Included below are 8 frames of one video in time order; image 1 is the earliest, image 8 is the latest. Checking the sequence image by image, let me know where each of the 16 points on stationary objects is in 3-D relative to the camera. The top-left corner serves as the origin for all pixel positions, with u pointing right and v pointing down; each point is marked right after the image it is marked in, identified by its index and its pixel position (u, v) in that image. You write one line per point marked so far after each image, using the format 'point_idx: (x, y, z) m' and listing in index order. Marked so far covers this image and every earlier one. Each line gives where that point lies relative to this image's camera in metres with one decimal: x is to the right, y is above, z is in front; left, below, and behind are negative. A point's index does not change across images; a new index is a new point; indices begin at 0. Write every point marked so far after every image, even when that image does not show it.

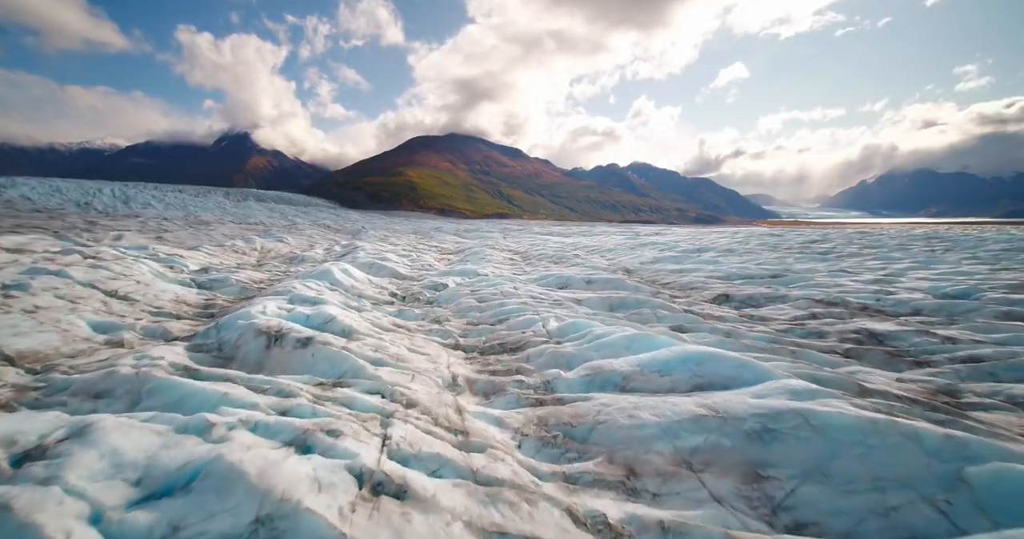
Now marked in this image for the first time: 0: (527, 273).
0: (+0.4, -0.2, +12.2) m
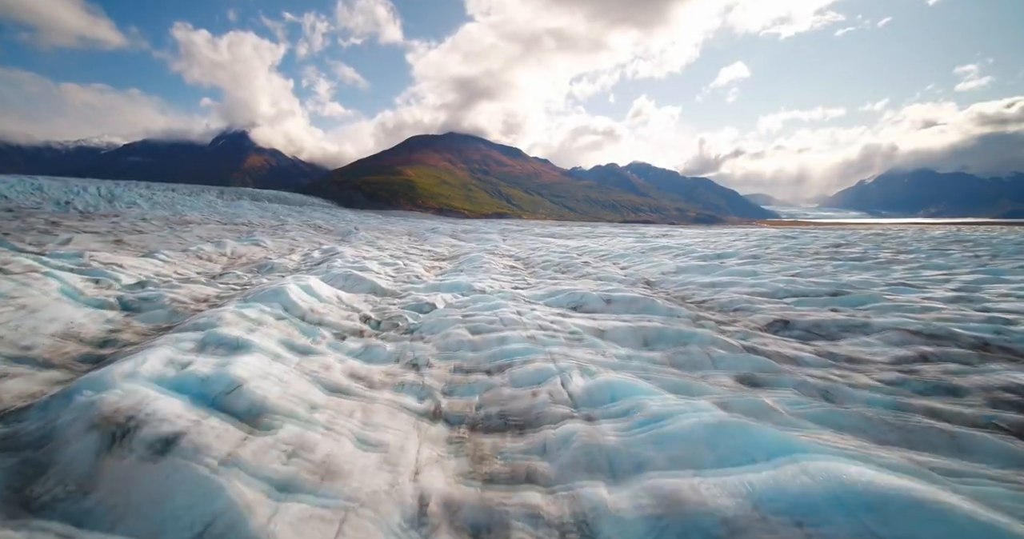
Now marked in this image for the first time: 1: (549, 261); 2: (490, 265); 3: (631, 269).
0: (+0.5, -0.5, +10.3) m
1: (+1.4, +0.3, +15.9) m
2: (-0.8, +0.1, +14.4) m
3: (+3.8, -0.1, +13.7) m
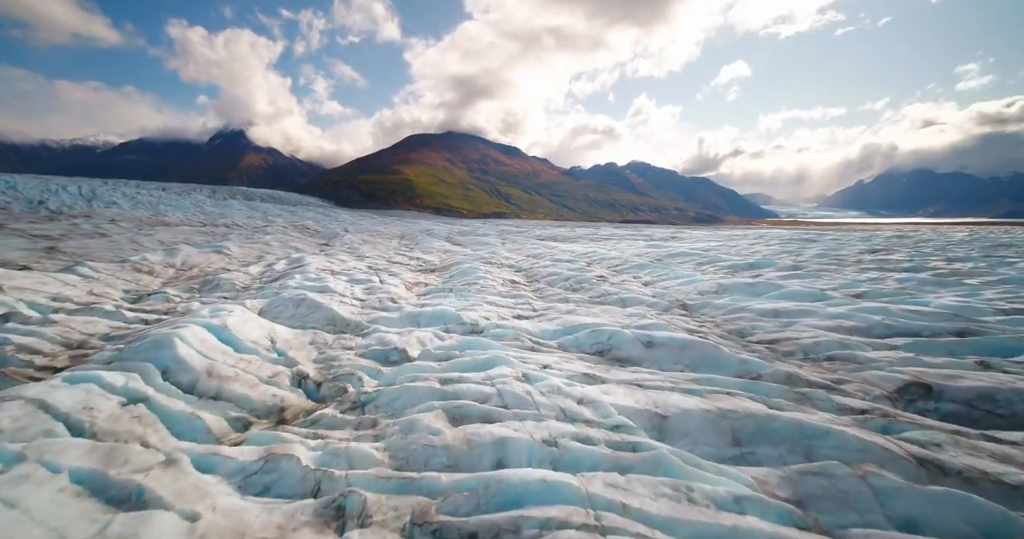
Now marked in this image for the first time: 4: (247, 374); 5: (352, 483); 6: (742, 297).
0: (+0.5, -1.0, +7.8) m
1: (+1.4, -0.2, +13.4) m
2: (-0.8, -0.4, +11.9) m
3: (+3.8, -0.5, +11.2) m
4: (-3.1, -1.3, +5.0) m
5: (-1.2, -1.6, +3.2) m
6: (+5.2, -0.6, +9.6) m
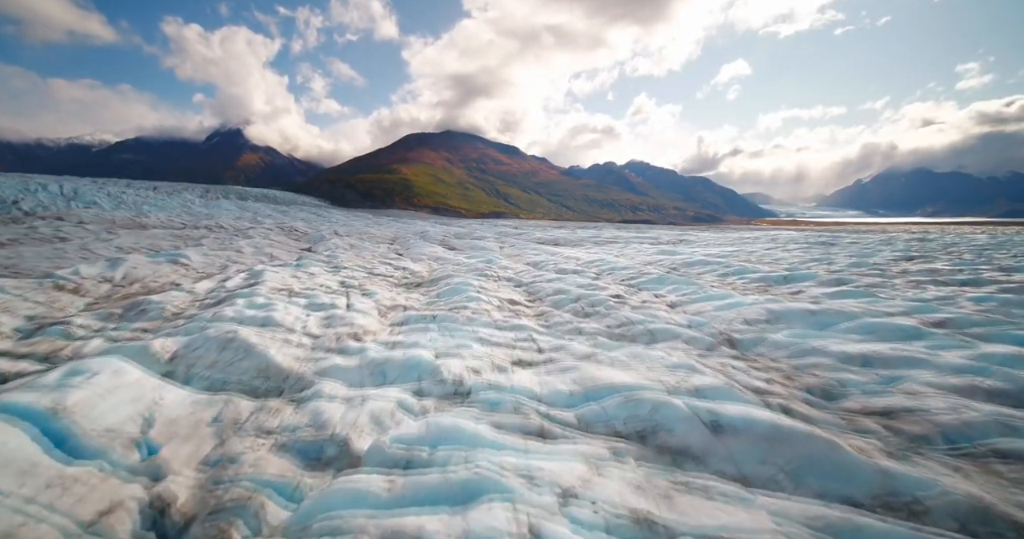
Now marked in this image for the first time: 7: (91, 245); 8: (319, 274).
0: (+0.5, -1.4, +5.7) m
1: (+1.4, -0.6, +11.3) m
2: (-0.8, -0.8, +9.8) m
3: (+3.8, -1.0, +9.1) m
4: (-3.1, -1.7, +2.8) m
5: (-1.2, -2.1, +1.1) m
6: (+5.2, -1.1, +7.5) m
7: (-19.0, +1.1, +19.0) m
8: (-5.9, -0.2, +12.9) m
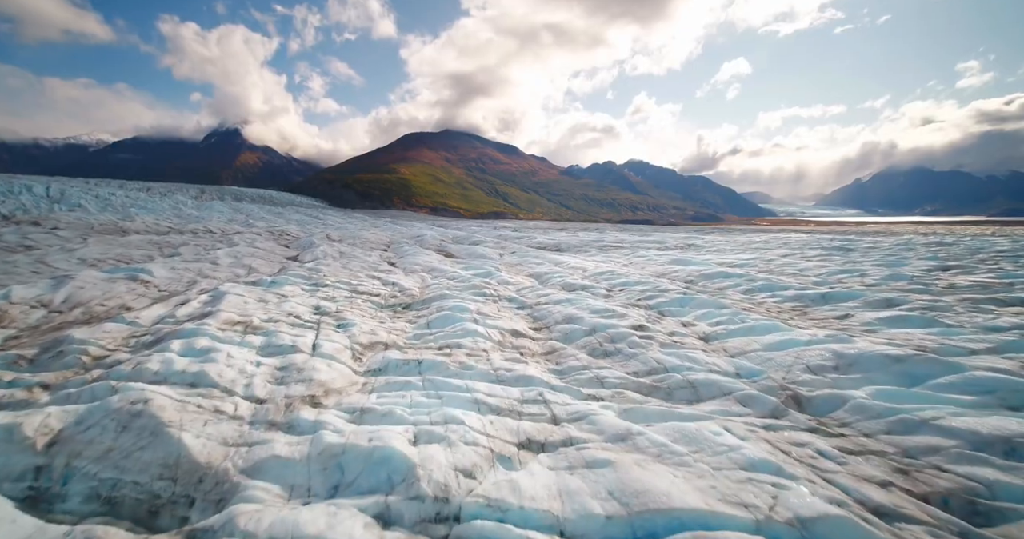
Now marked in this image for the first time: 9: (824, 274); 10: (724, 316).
0: (+0.6, -2.0, +4.0) m
1: (+1.4, -1.2, +9.6) m
2: (-0.7, -1.4, +8.1) m
3: (+3.9, -1.5, +7.5) m
4: (-3.0, -2.3, +1.2) m
5: (-1.2, -2.6, -0.5) m
6: (+5.3, -1.6, +5.8) m
7: (-19.0, +0.5, +17.3) m
8: (-5.8, -0.7, +11.2) m
9: (+13.1, -0.2, +17.7) m
10: (+5.0, -1.1, +10.0) m
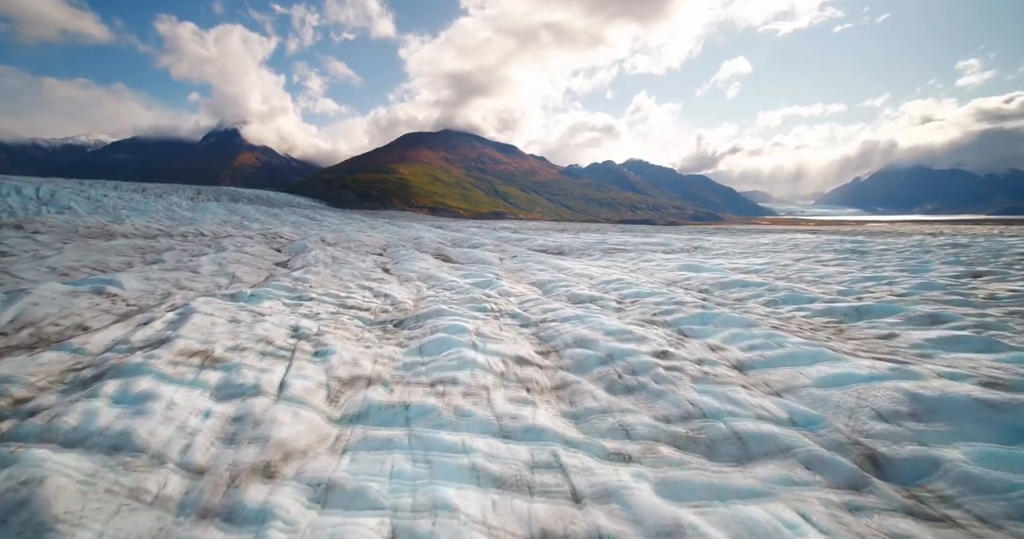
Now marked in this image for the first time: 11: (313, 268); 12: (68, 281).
0: (+0.6, -2.3, +2.9) m
1: (+1.5, -1.5, +8.5) m
2: (-0.6, -1.7, +6.9) m
3: (+4.0, -1.8, +6.3) m
4: (-2.9, -2.6, 0.0) m
5: (-1.1, -3.0, -1.7) m
6: (+5.3, -1.9, +4.7) m
7: (-18.9, +0.2, +16.1) m
8: (-5.8, -1.1, +10.1) m
9: (+13.2, -0.5, +16.5) m
10: (+5.1, -1.4, +8.9) m
11: (-9.3, +0.1, +19.4) m
12: (-14.4, -0.4, +13.7) m
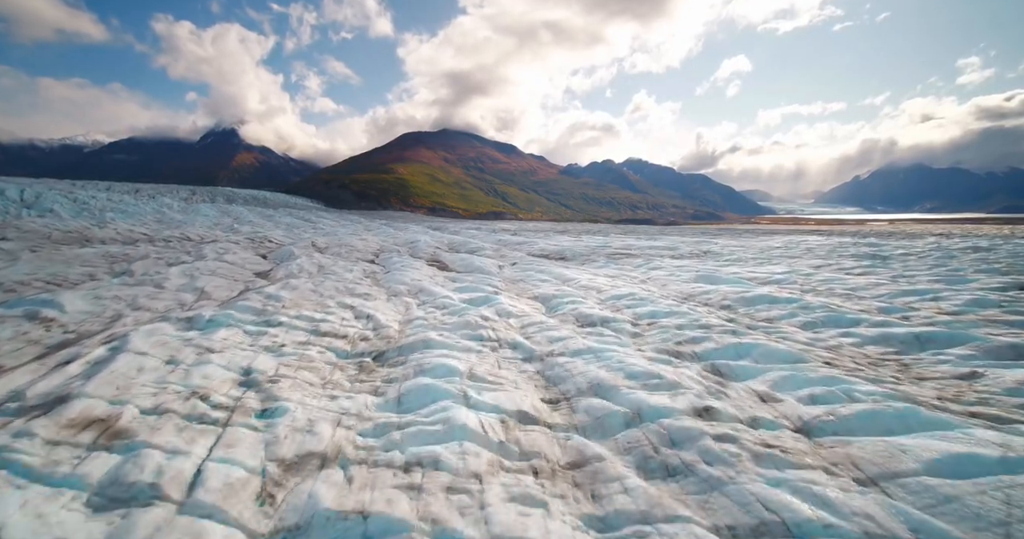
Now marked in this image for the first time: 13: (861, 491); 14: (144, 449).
0: (+0.7, -2.8, +1.2) m
1: (+1.5, -2.0, +6.8) m
2: (-0.6, -2.2, +5.2) m
3: (+4.0, -2.3, +4.6) m
4: (-2.9, -3.1, -1.7) m
5: (-1.0, -3.5, -3.4) m
6: (+5.4, -2.4, +3.0) m
7: (-18.9, -0.4, +14.4) m
8: (-5.8, -1.6, +8.4) m
9: (+13.2, -0.9, +14.8) m
10: (+5.1, -1.9, +7.2) m
11: (-9.3, -0.4, +17.7) m
12: (-14.4, -0.9, +12.0) m
13: (+3.7, -2.3, +4.5) m
14: (-4.1, -2.0, +4.8) m
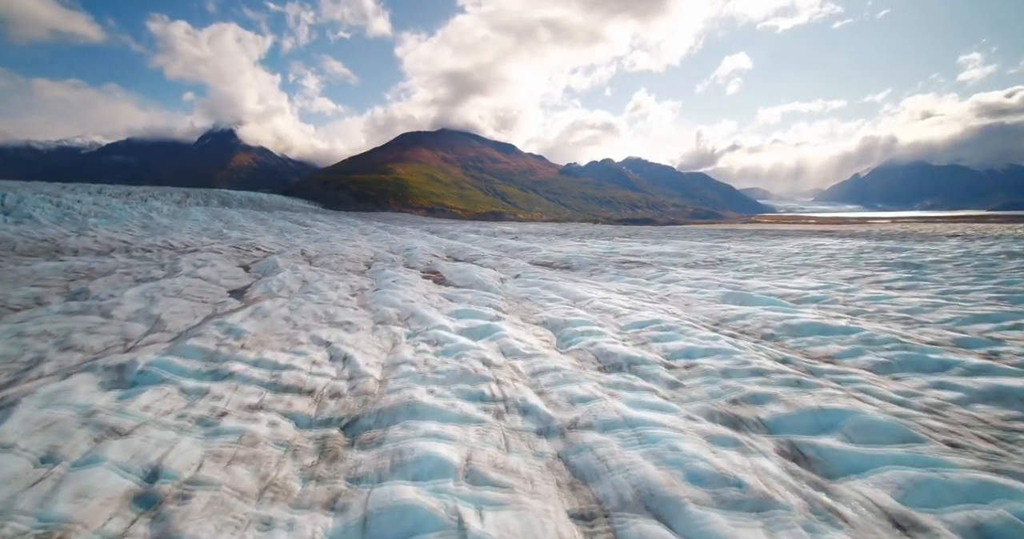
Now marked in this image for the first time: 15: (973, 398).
0: (+0.9, -3.5, -1.0) m
1: (+1.7, -2.7, +4.6) m
2: (-0.4, -2.9, +3.1) m
3: (+4.2, -3.0, +2.5) m
4: (-2.7, -3.9, -3.9) m
5: (-0.8, -4.3, -5.6) m
6: (+5.6, -3.1, +0.8) m
7: (-18.7, -1.2, +12.2) m
8: (-5.6, -2.3, +6.2) m
9: (+13.3, -1.6, +12.7) m
10: (+5.3, -2.6, +5.0) m
11: (-9.1, -1.2, +15.6) m
12: (-14.2, -1.7, +9.8) m
13: (+3.9, -3.0, +2.3) m
14: (-3.9, -2.8, +2.6) m
15: (+8.6, -2.3, +7.7) m
